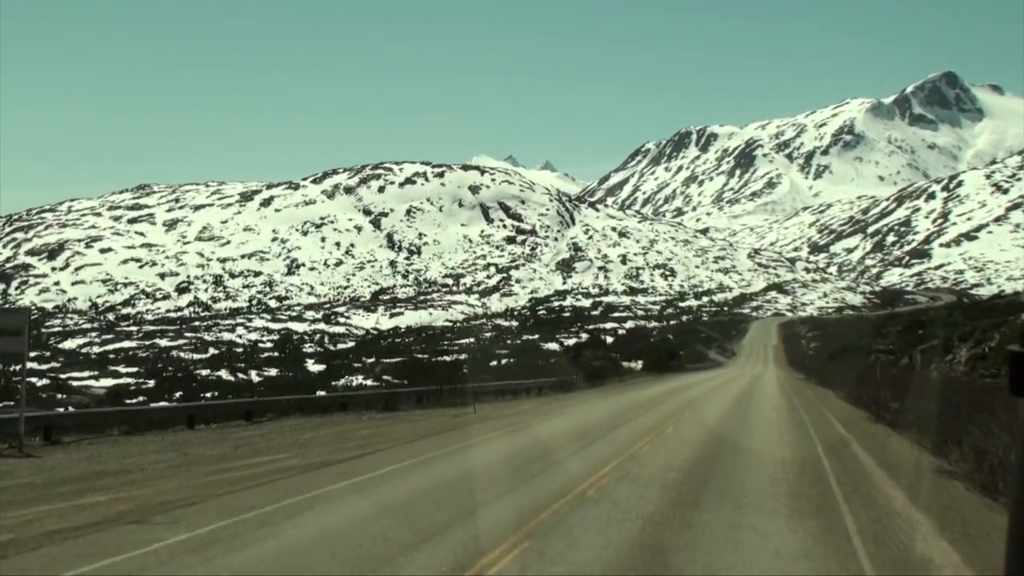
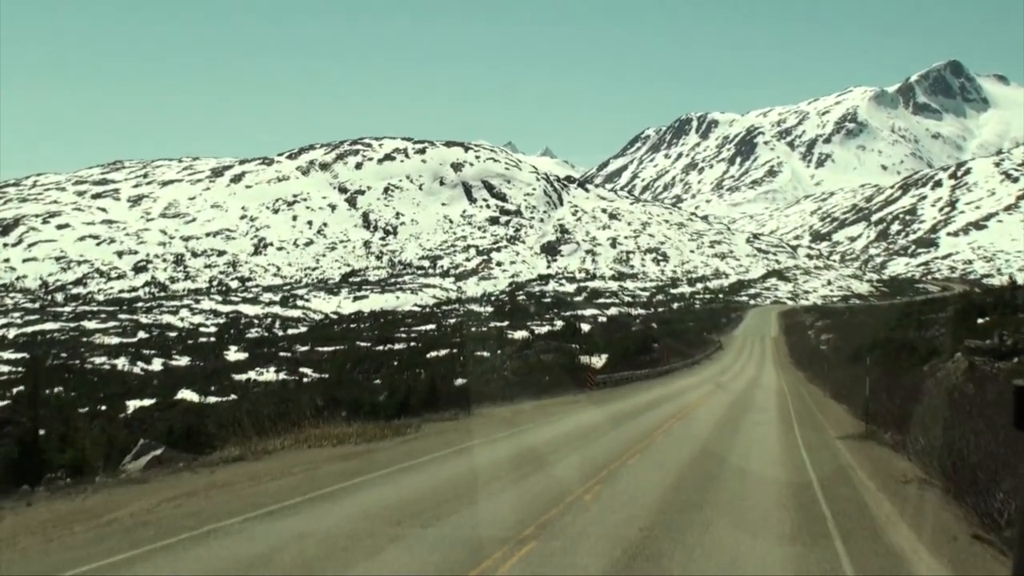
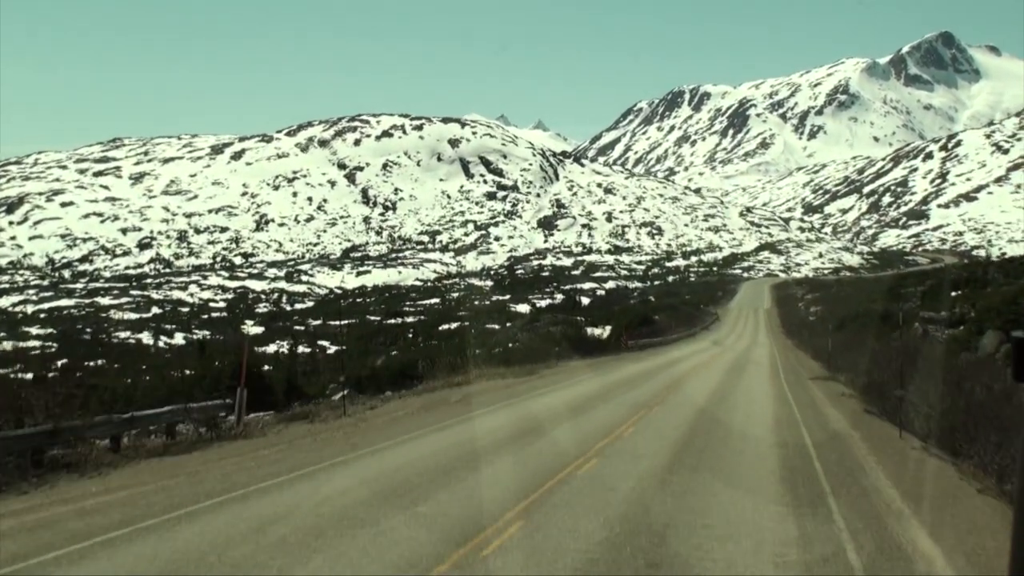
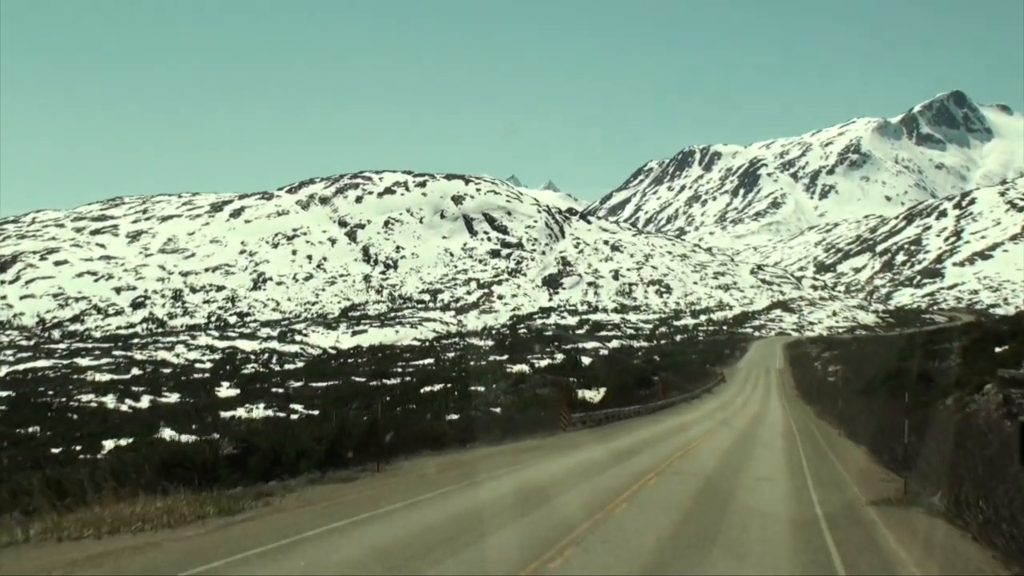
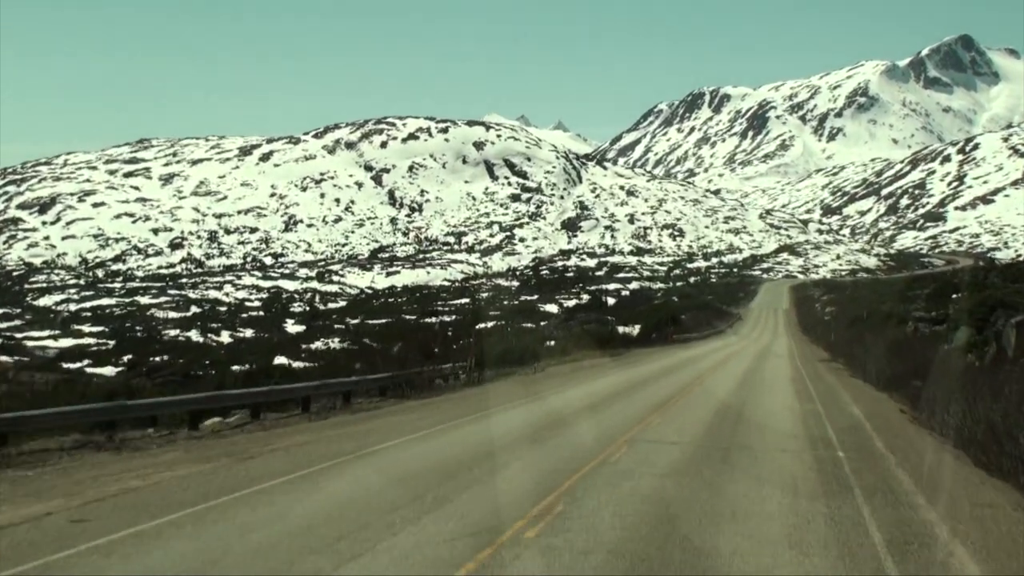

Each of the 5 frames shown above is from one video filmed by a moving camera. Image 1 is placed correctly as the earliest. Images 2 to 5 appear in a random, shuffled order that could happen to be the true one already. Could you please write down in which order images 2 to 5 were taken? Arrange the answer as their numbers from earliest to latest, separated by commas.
5, 3, 2, 4
